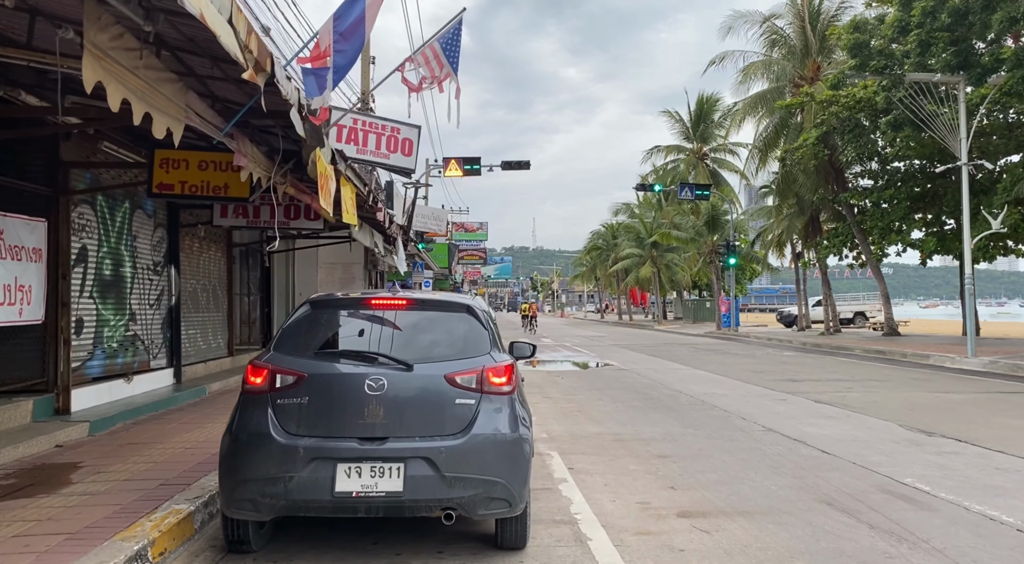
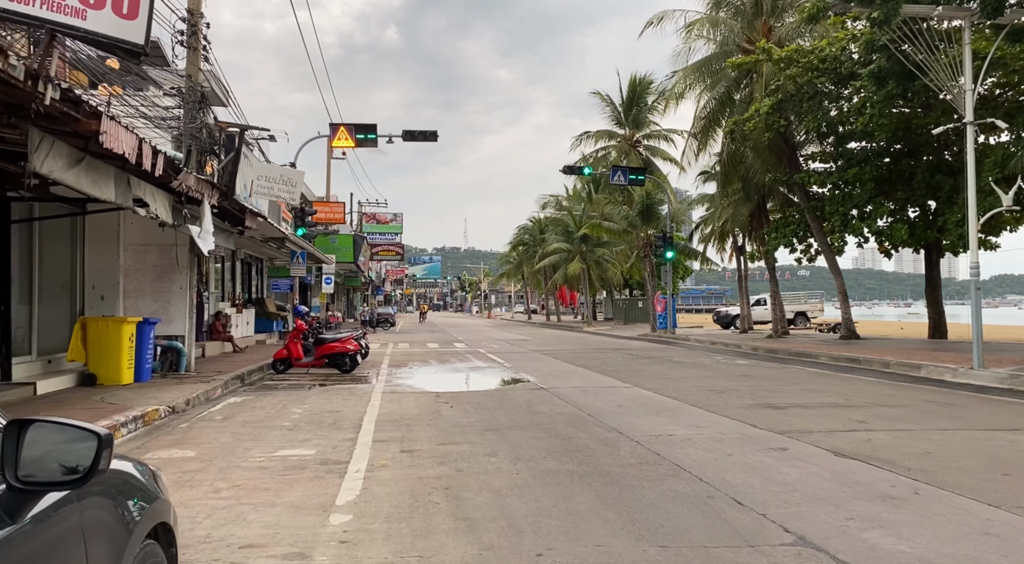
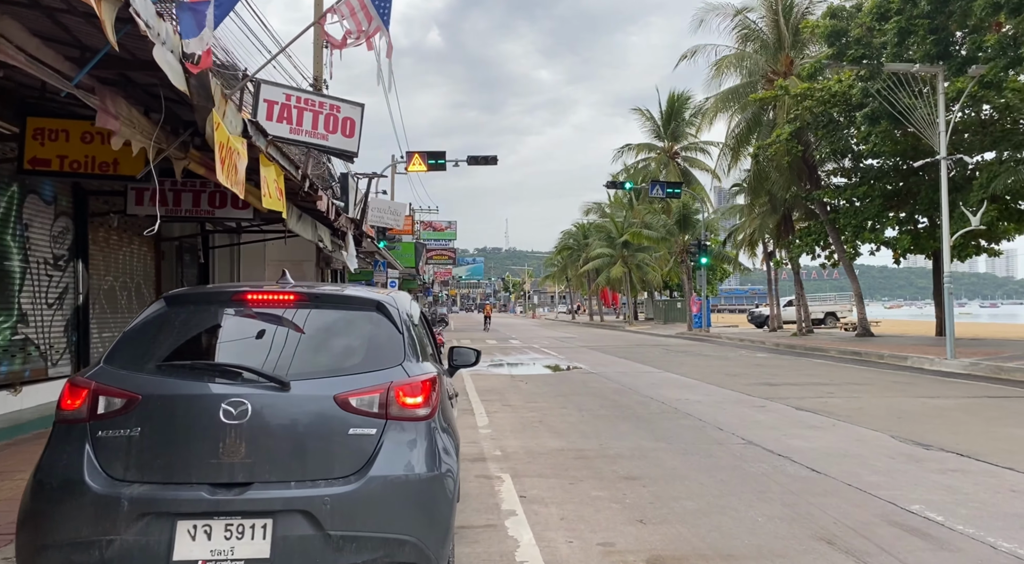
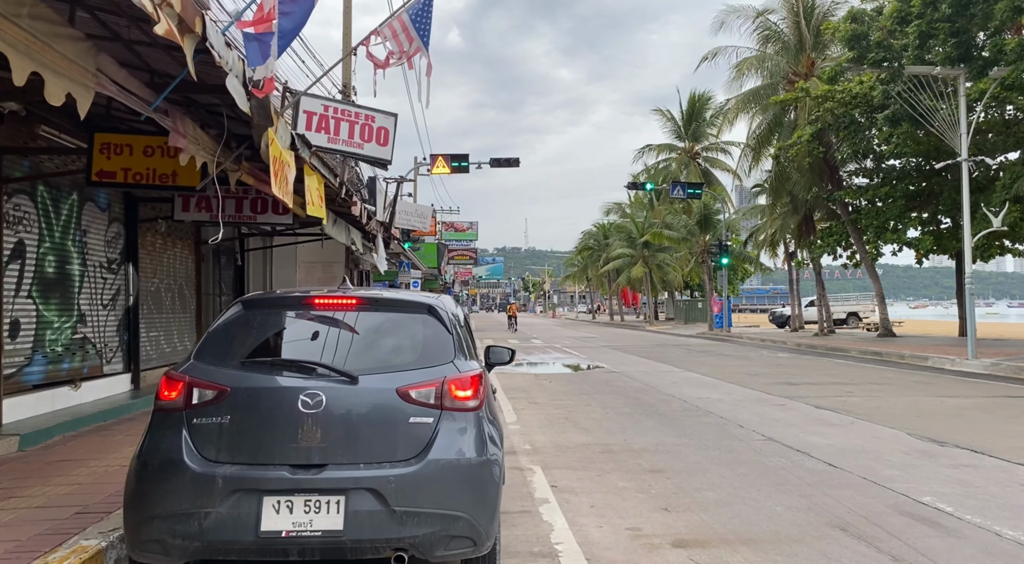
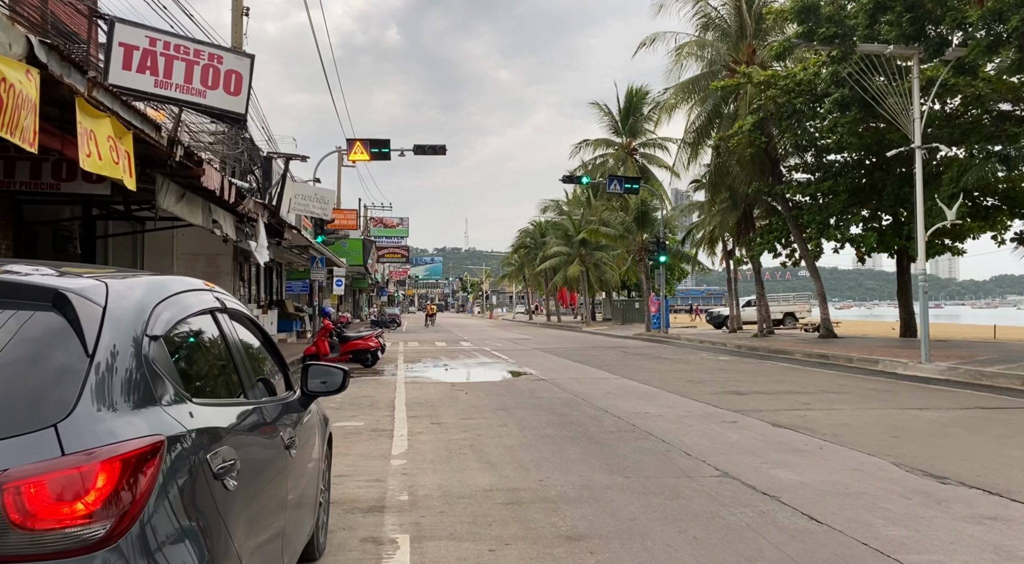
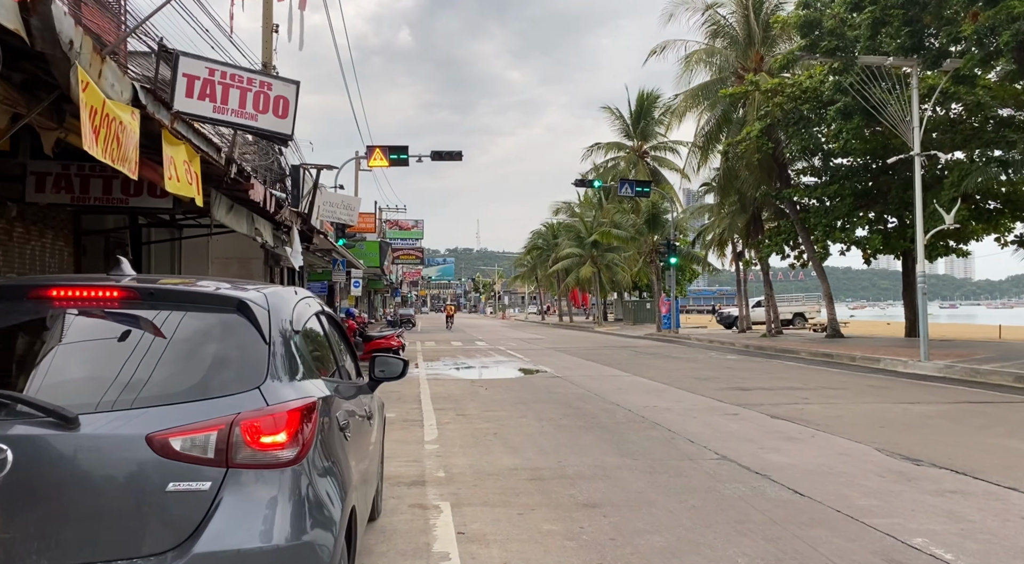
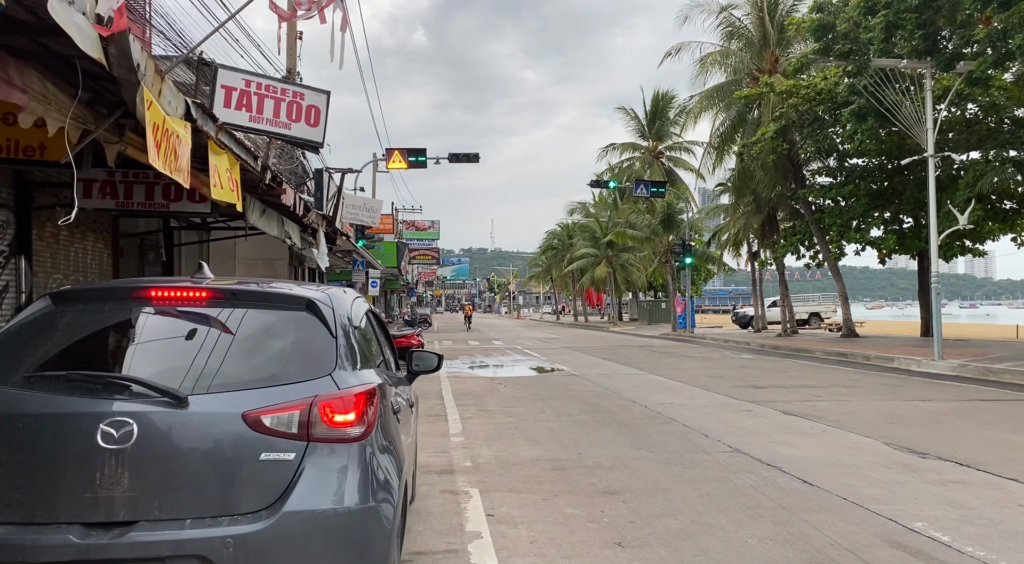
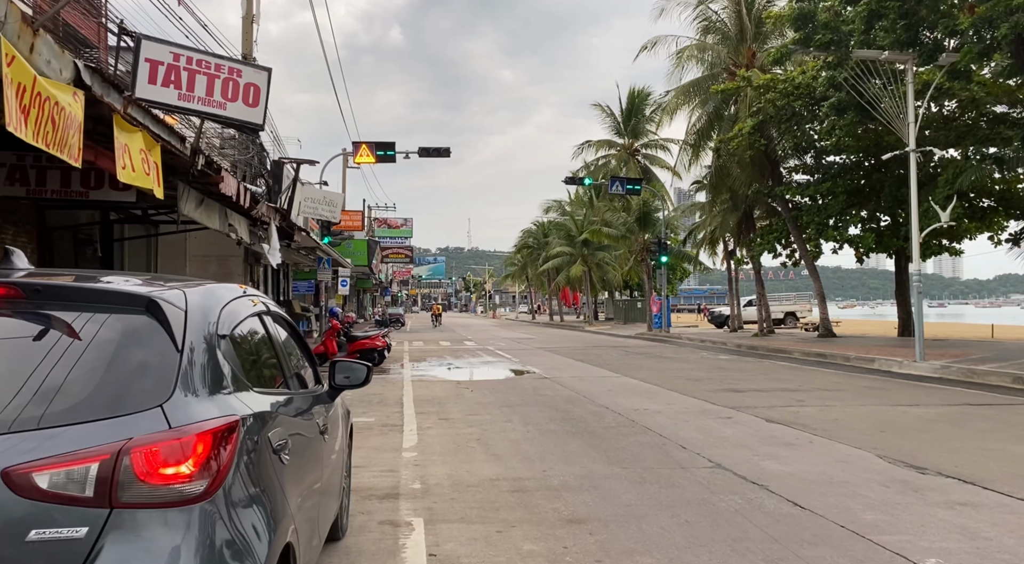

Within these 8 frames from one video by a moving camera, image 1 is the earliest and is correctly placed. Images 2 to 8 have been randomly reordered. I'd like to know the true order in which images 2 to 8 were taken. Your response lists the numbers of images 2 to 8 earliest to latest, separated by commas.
4, 3, 7, 6, 8, 5, 2
